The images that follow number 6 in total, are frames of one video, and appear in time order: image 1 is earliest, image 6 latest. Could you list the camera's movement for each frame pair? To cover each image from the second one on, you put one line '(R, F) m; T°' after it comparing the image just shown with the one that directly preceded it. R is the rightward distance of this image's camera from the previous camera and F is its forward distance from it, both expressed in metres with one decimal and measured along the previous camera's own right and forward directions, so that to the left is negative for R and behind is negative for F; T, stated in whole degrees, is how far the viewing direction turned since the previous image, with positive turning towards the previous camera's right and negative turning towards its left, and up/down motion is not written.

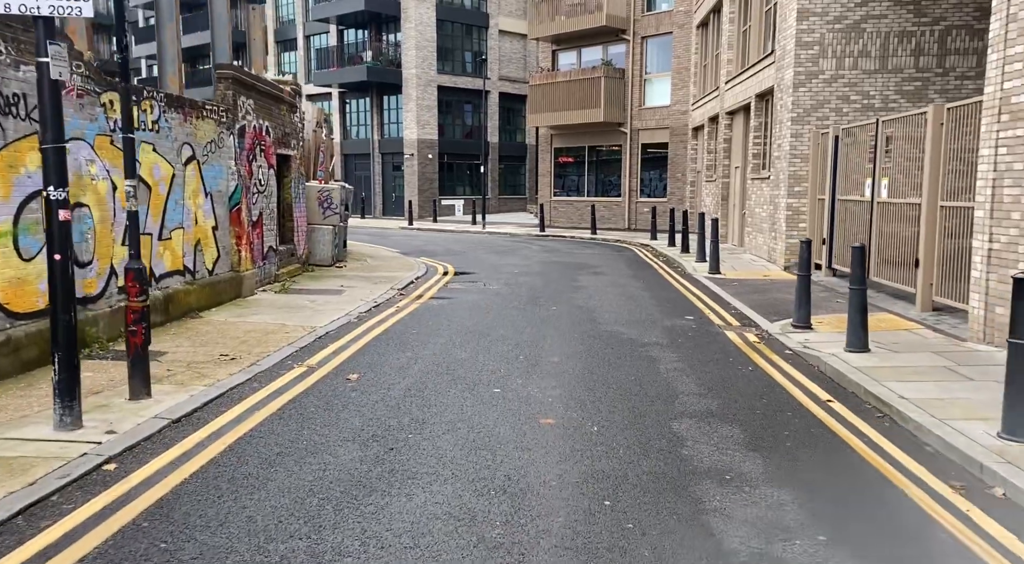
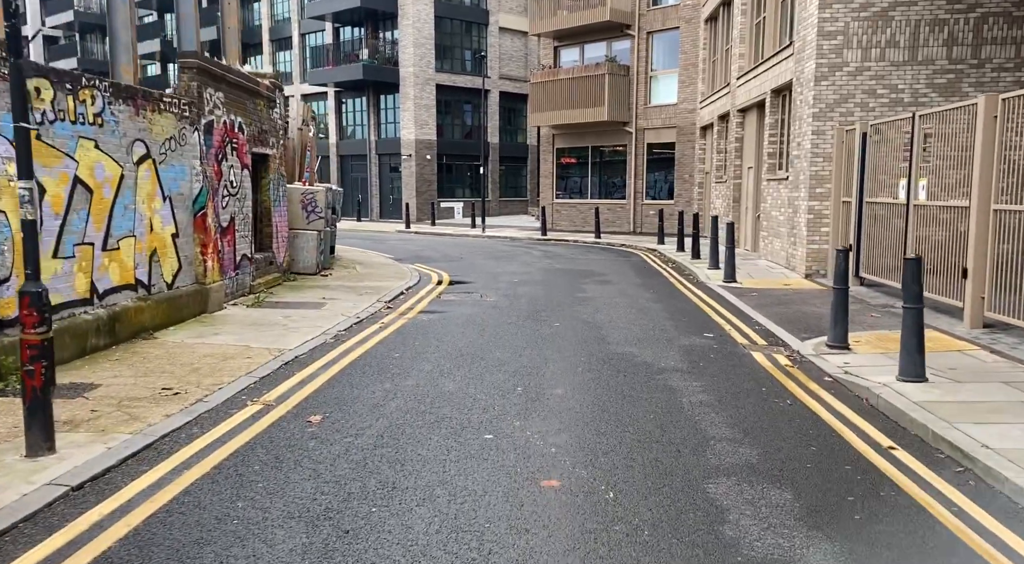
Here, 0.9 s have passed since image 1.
(0.0, +1.3) m; 0°
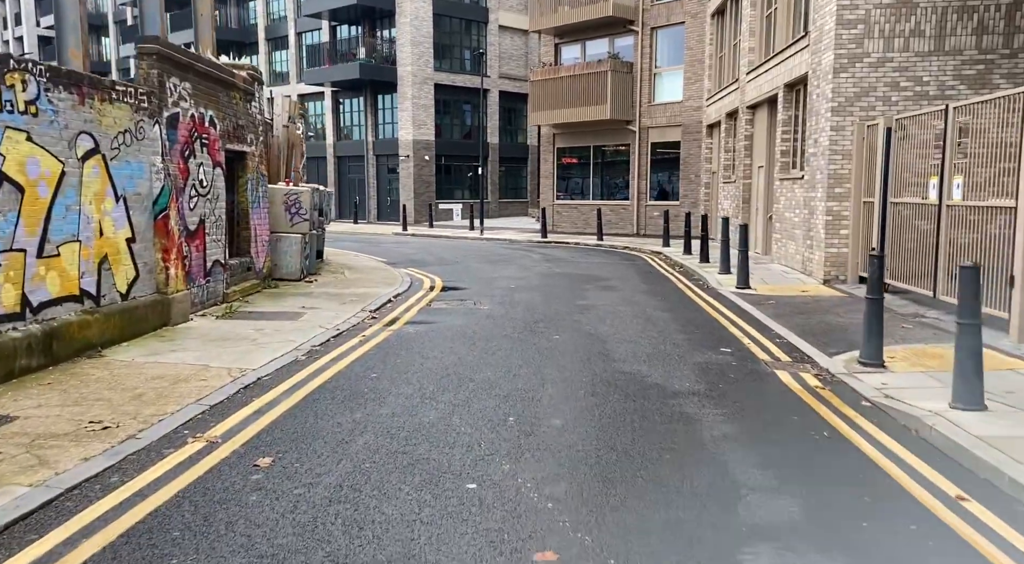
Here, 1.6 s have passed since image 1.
(+0.1, +1.1) m; 0°
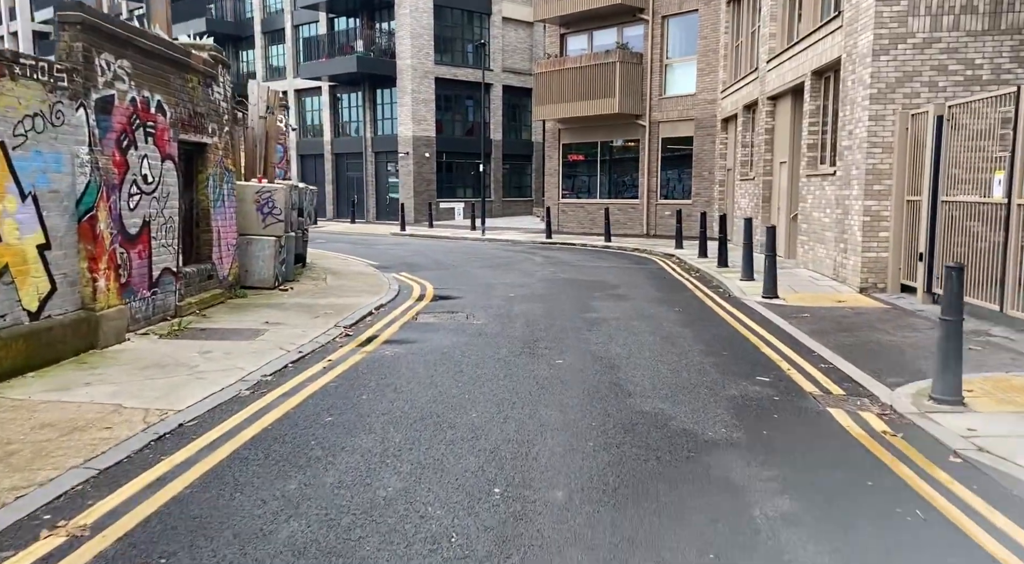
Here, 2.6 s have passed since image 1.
(+0.1, +1.6) m; 0°
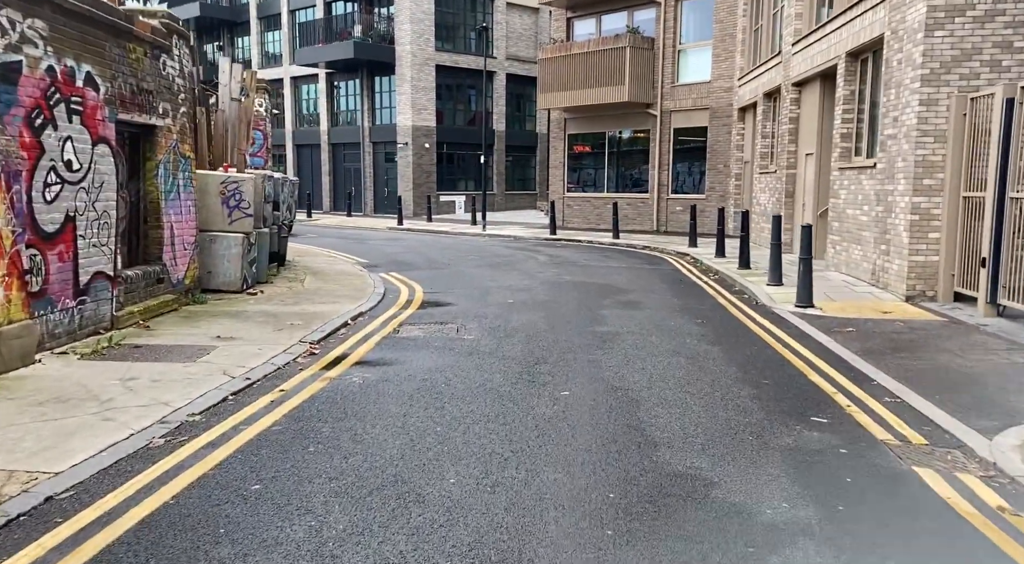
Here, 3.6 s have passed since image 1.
(+0.1, +1.6) m; 0°
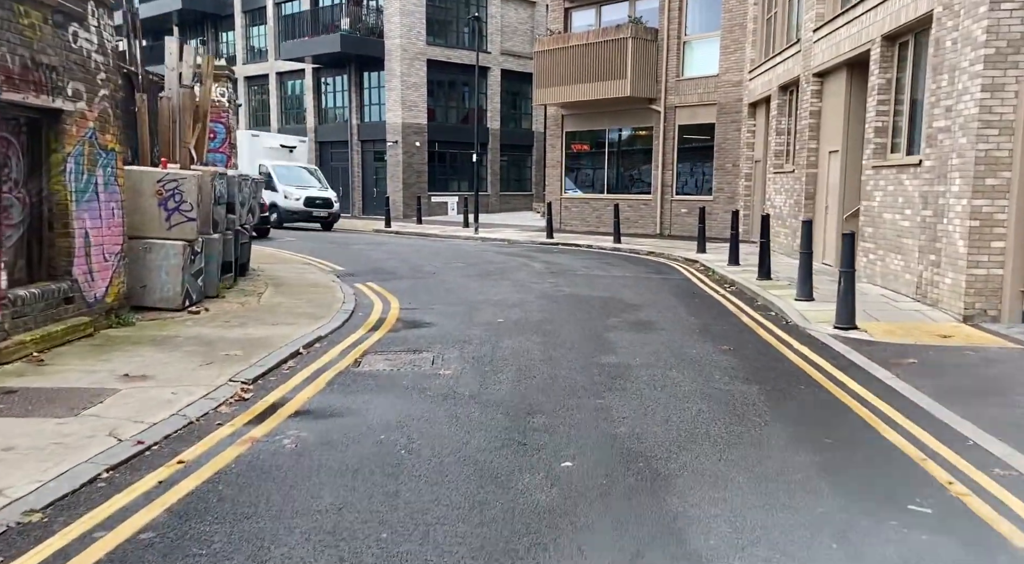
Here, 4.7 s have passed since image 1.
(+0.1, +1.8) m; 0°
